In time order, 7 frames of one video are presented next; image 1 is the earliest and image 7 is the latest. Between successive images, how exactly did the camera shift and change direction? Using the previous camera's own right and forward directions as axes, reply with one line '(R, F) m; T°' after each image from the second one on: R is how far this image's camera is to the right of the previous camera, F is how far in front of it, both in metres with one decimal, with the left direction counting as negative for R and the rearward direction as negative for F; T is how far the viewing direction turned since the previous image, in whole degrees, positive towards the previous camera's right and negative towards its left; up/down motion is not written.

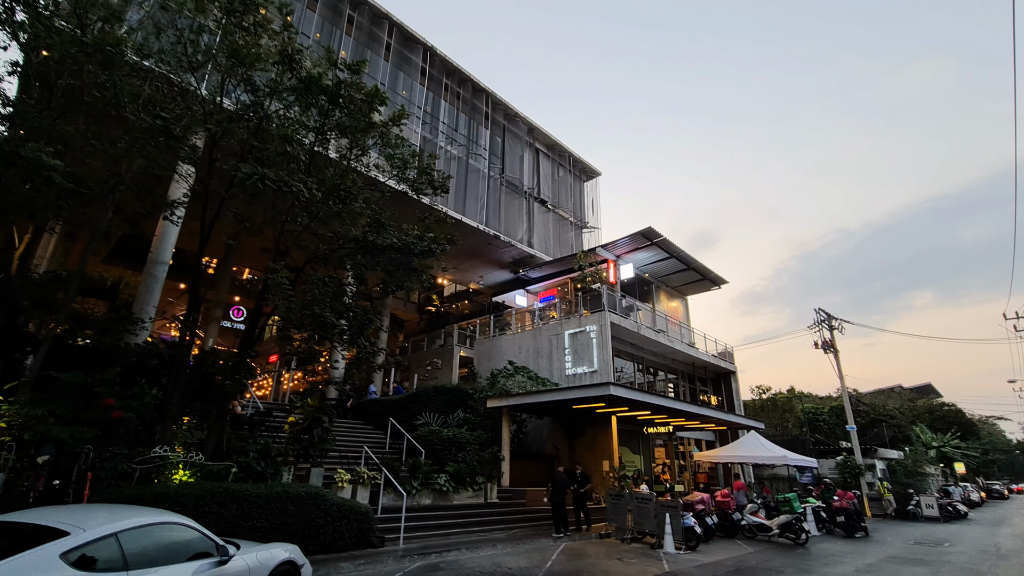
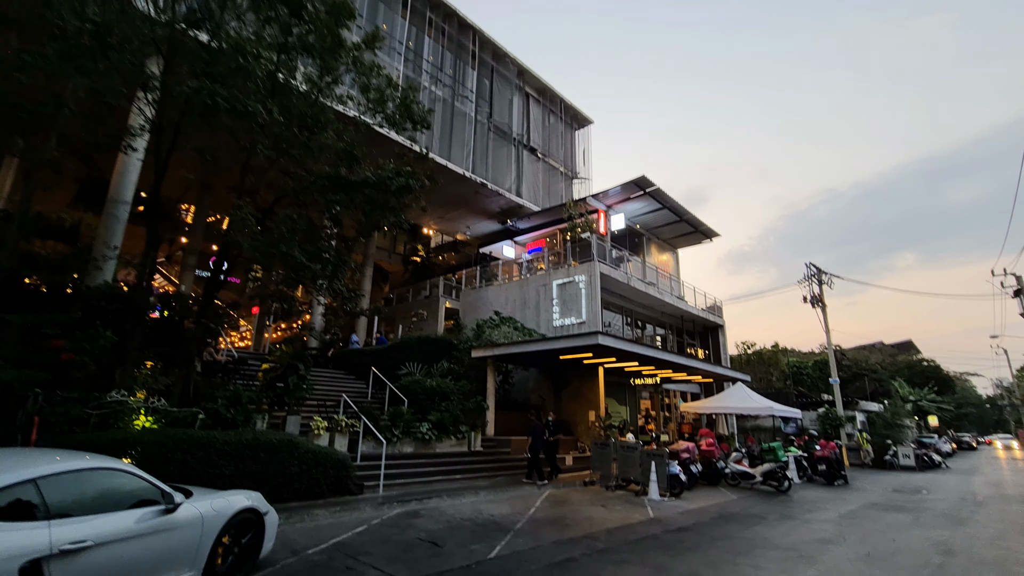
(+0.1, +0.6) m; +1°
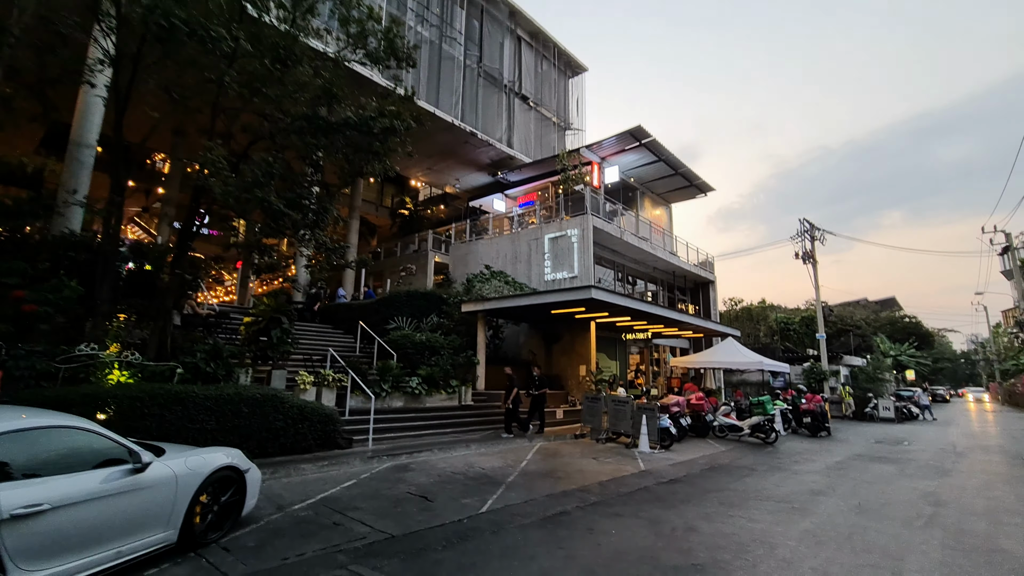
(0.0, +0.4) m; +1°
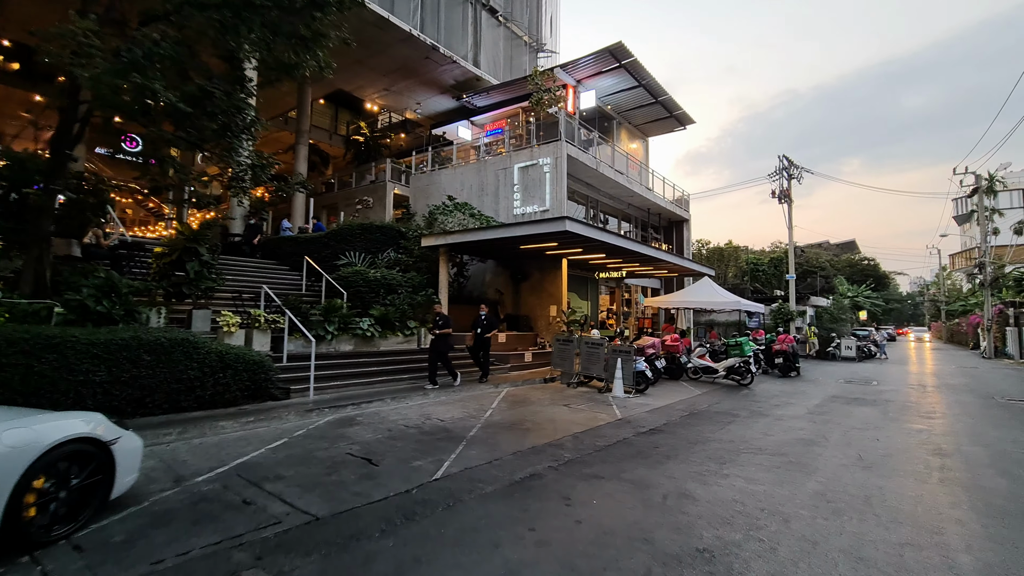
(+0.1, +1.3) m; +4°
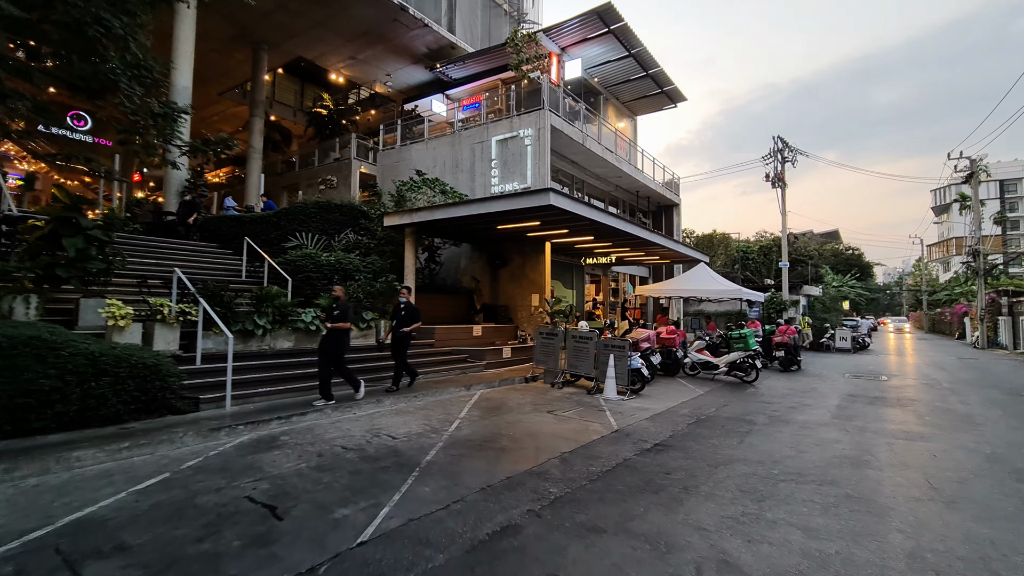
(+0.1, +1.6) m; +2°
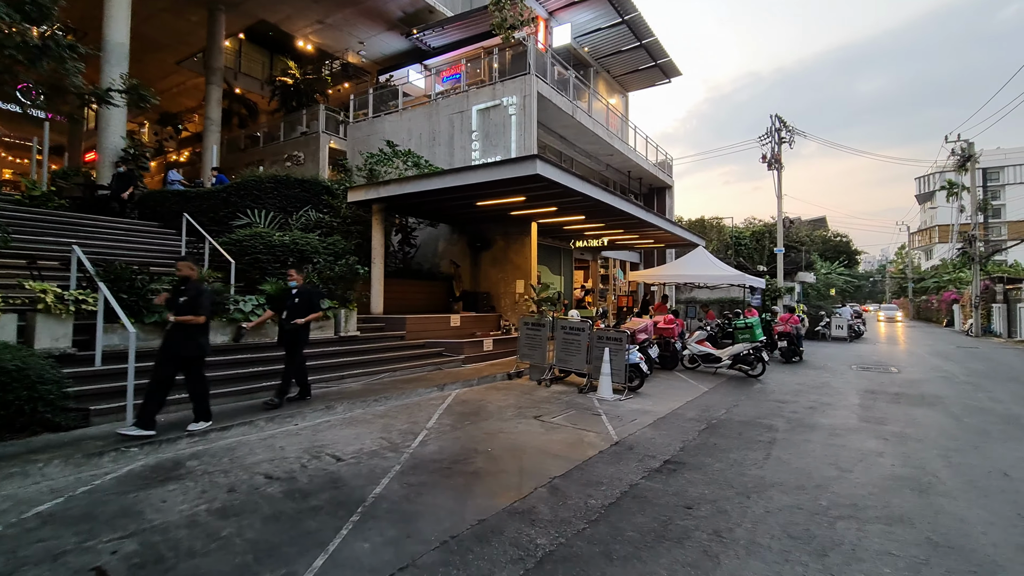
(+0.1, +1.2) m; +2°
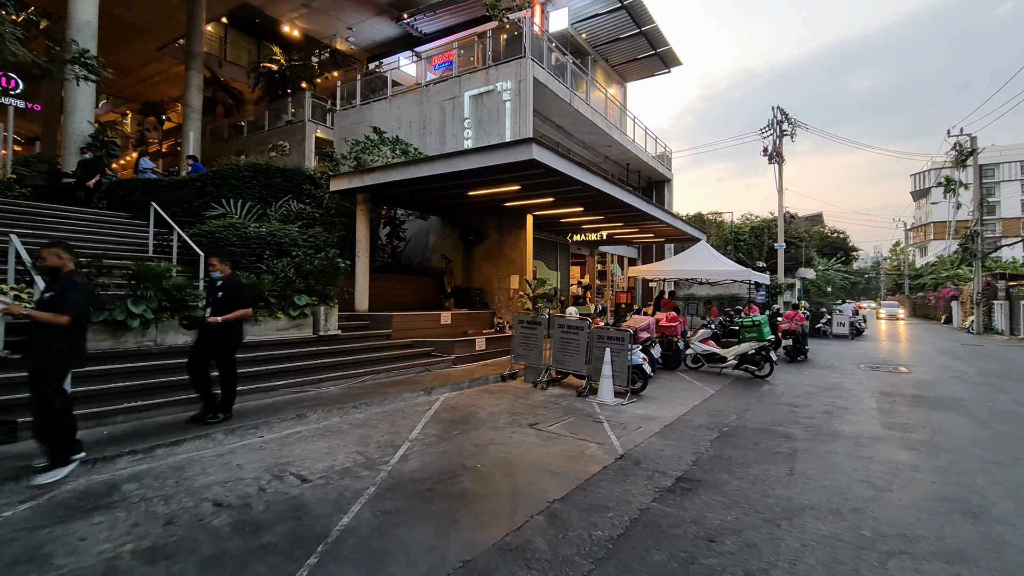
(0.0, +0.6) m; +1°
